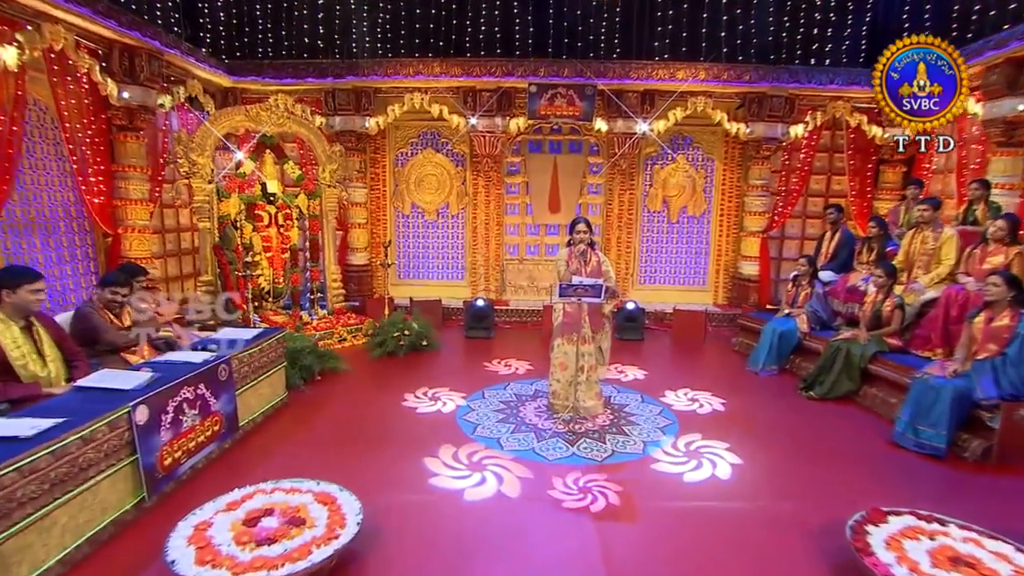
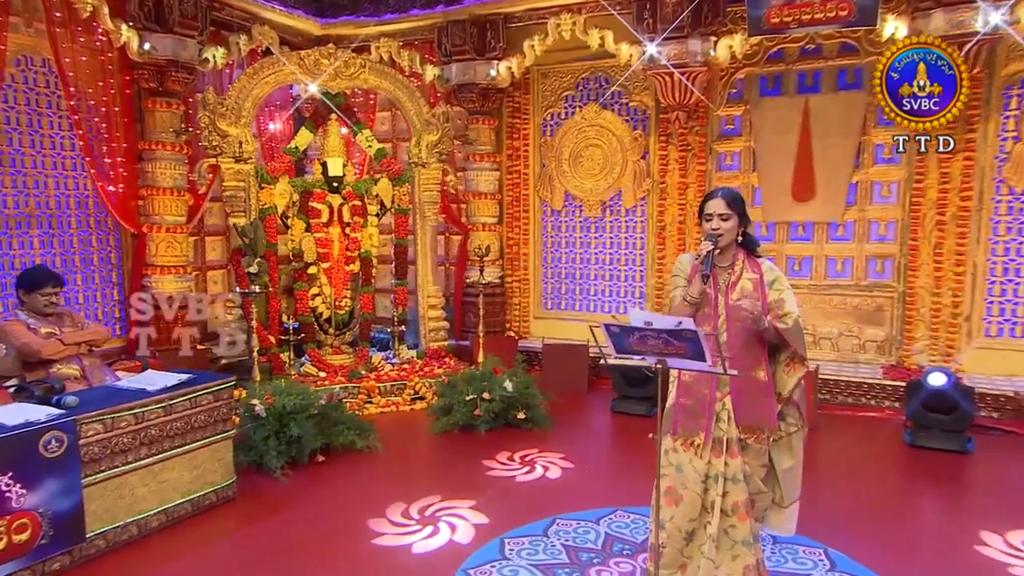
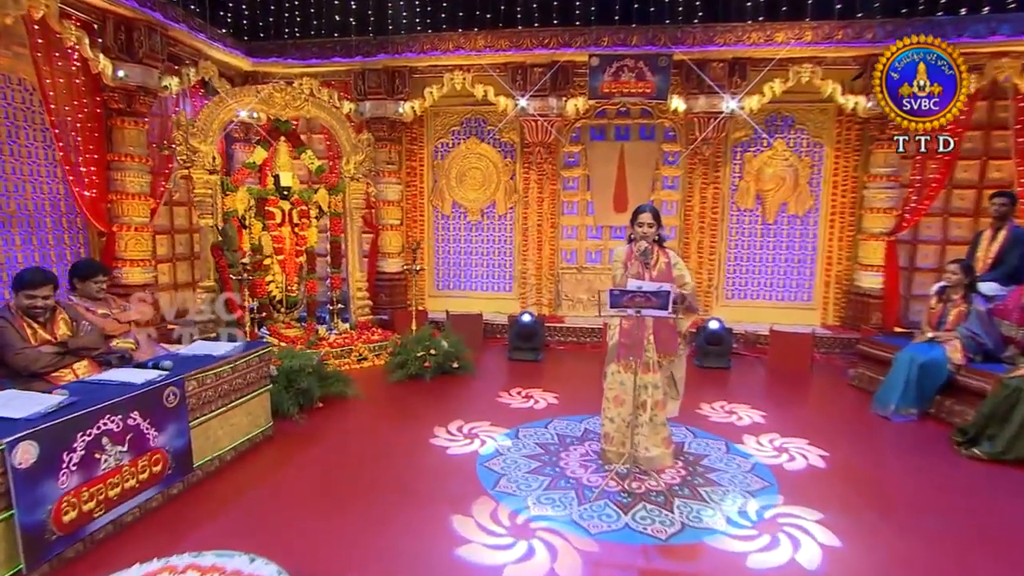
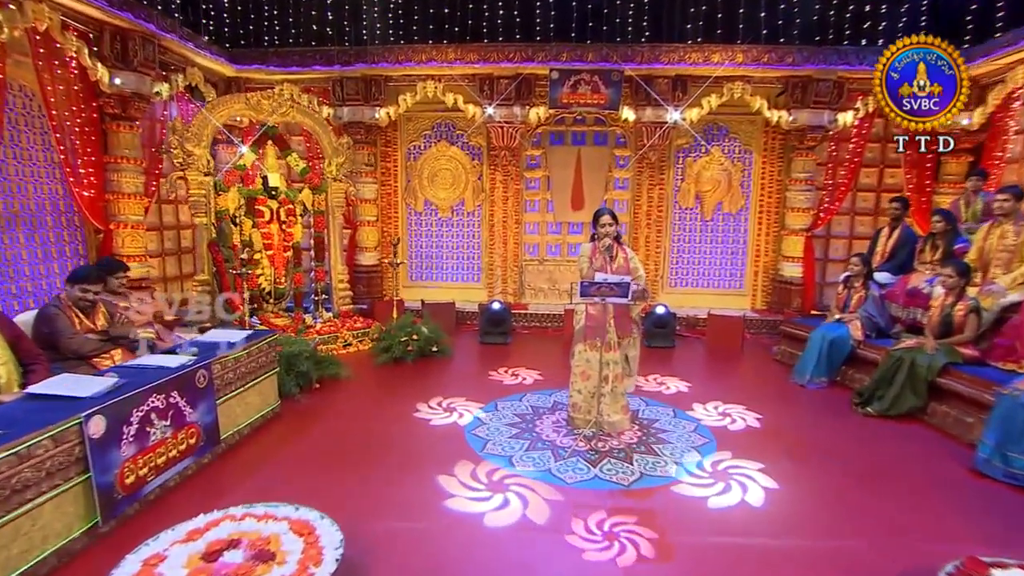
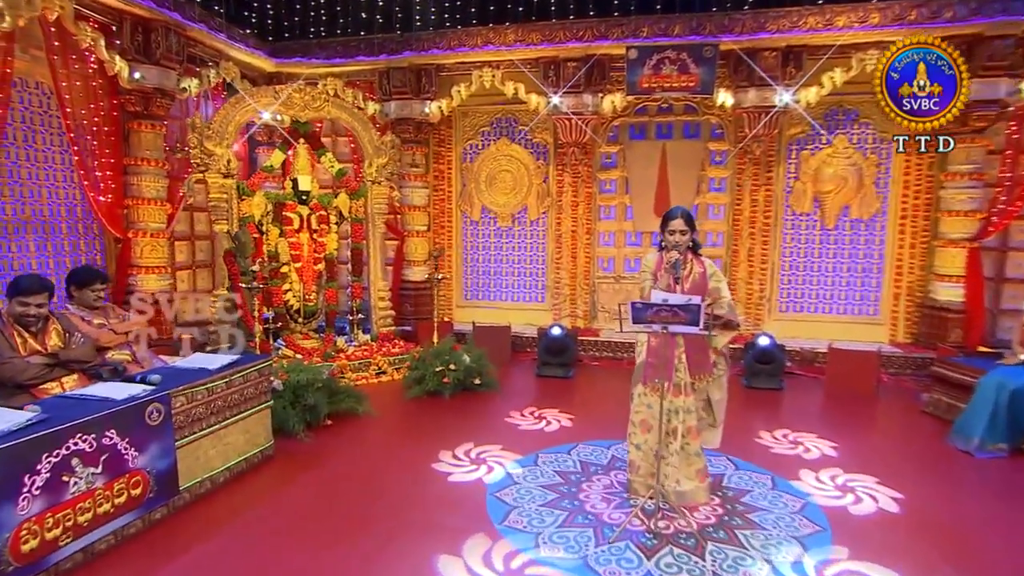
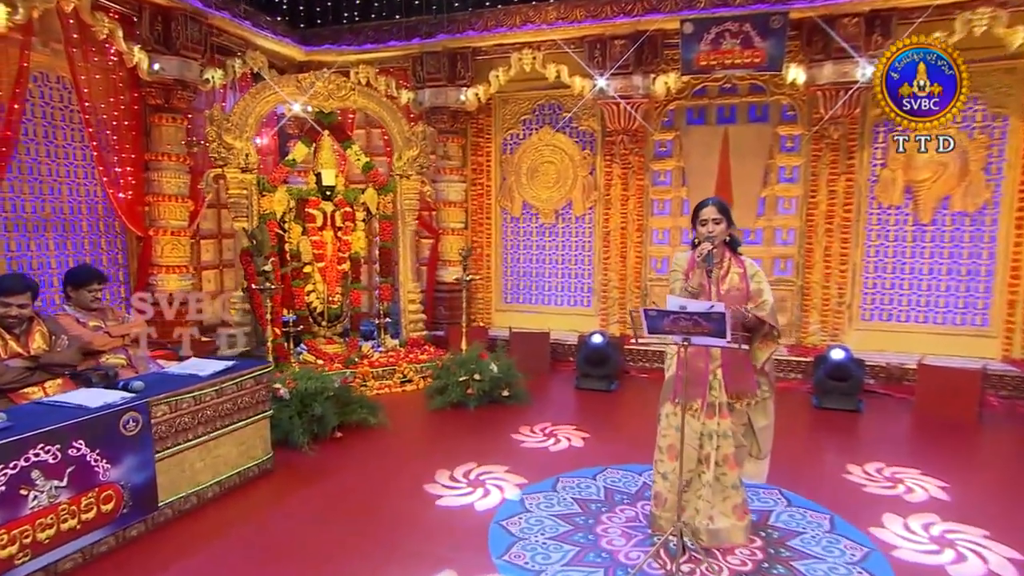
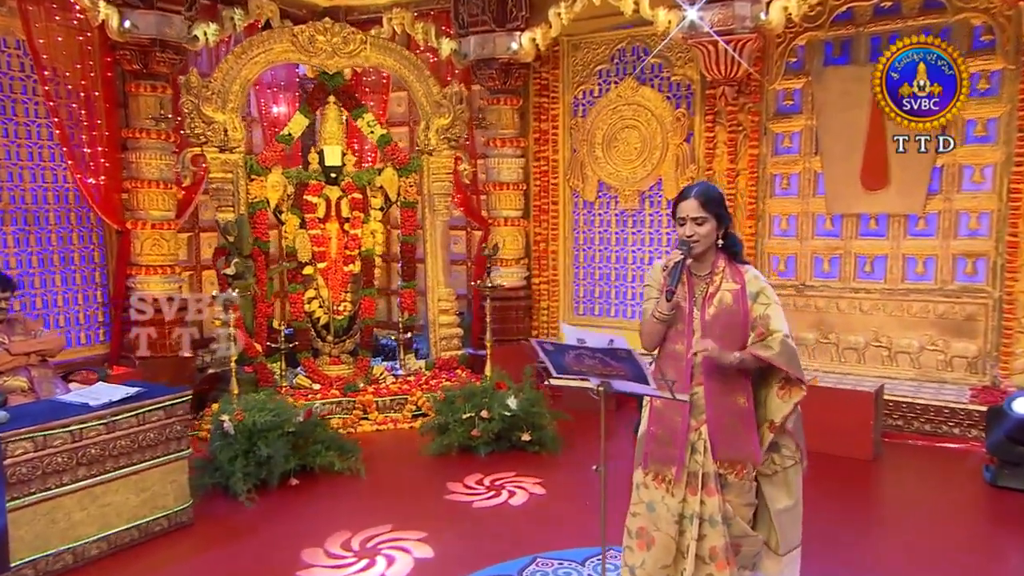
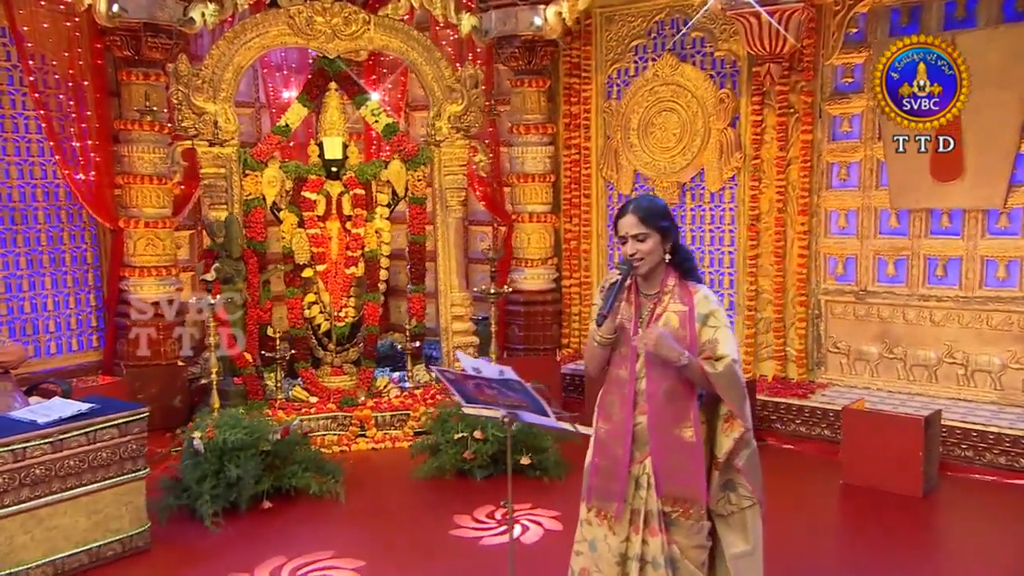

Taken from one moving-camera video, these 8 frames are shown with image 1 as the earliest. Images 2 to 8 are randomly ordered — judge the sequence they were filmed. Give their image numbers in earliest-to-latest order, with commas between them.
4, 3, 5, 6, 2, 7, 8
